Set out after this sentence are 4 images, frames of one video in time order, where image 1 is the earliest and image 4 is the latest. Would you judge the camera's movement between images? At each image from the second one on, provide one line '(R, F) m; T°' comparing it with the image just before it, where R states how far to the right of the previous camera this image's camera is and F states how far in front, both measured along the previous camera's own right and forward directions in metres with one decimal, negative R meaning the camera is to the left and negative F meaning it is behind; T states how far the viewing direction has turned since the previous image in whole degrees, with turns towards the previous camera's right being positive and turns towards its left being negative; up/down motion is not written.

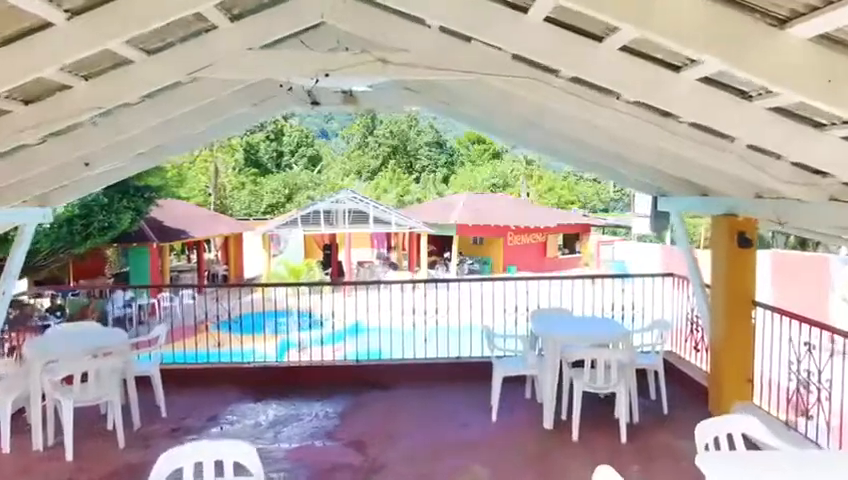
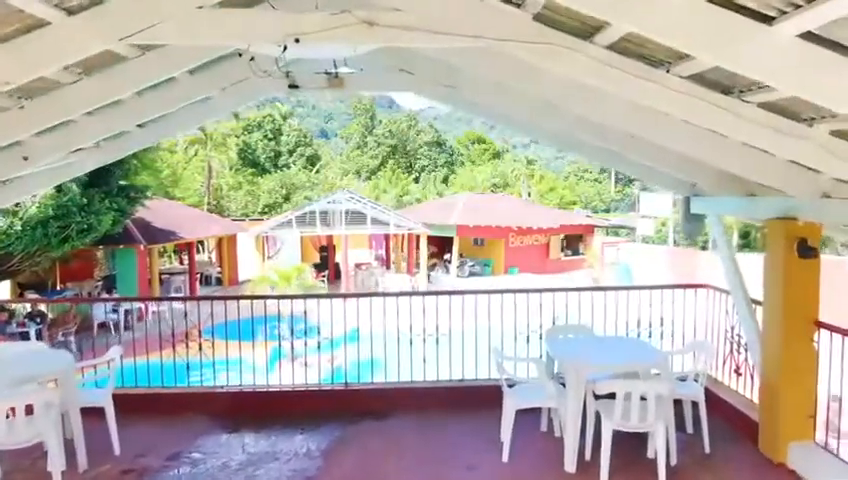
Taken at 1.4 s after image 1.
(0.0, +0.9) m; 0°
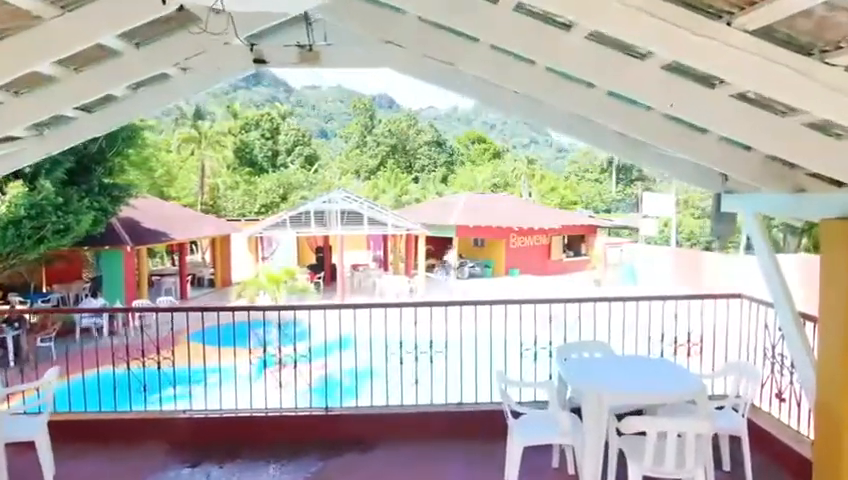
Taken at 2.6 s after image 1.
(+0.1, +0.8) m; 0°
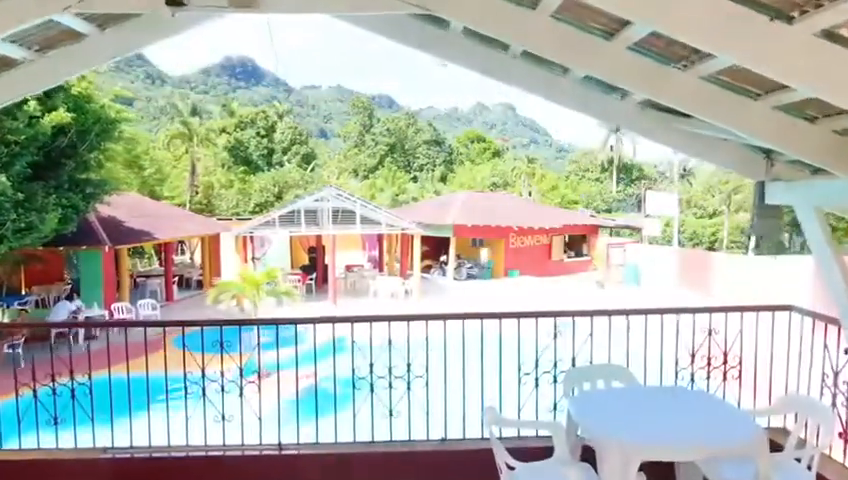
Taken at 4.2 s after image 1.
(+0.1, +1.0) m; 0°
